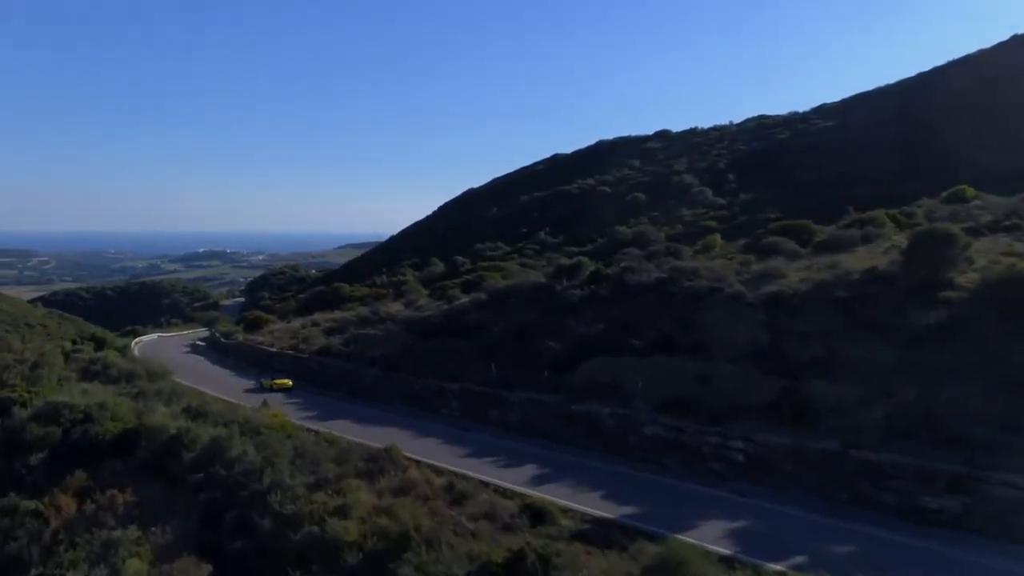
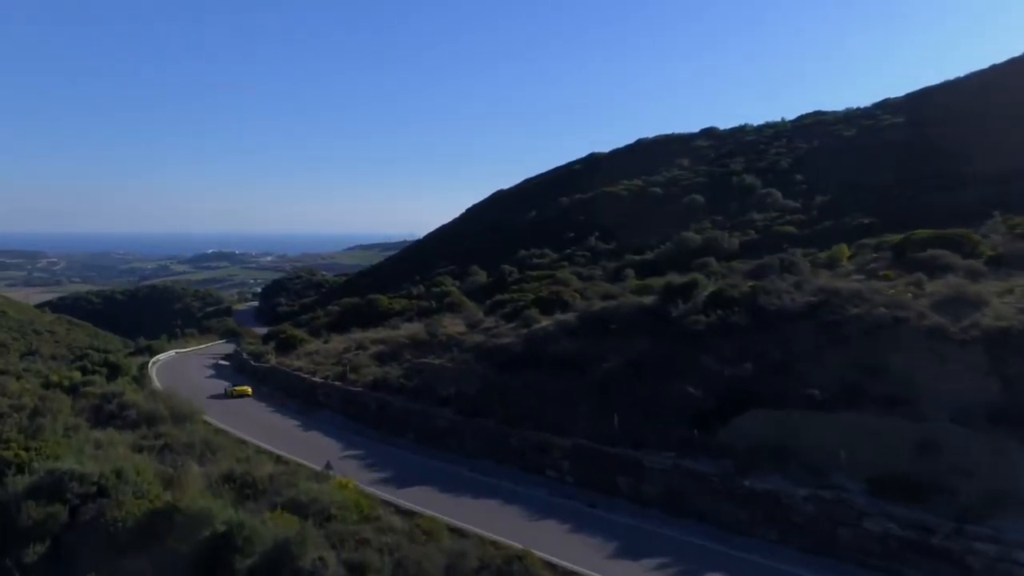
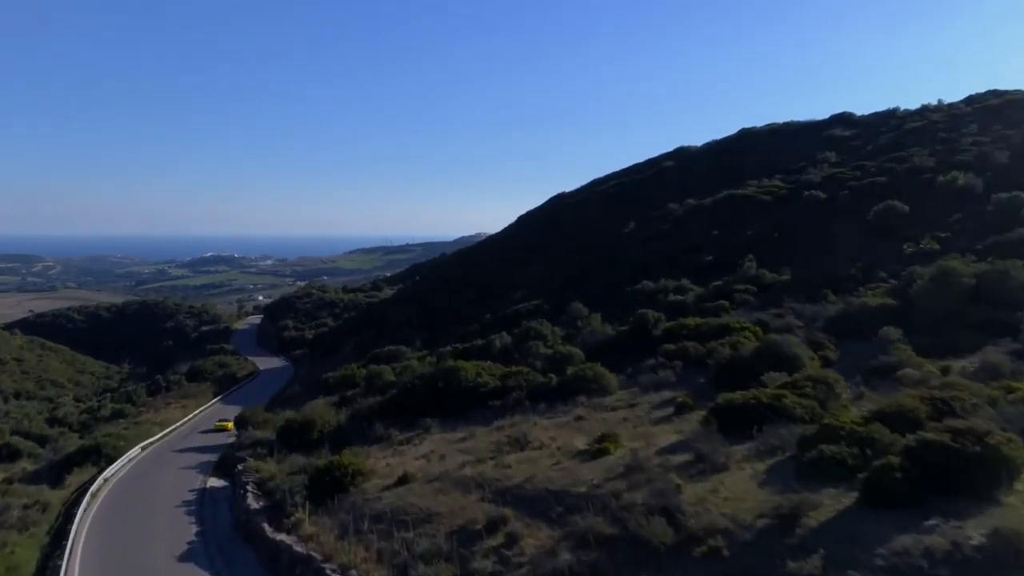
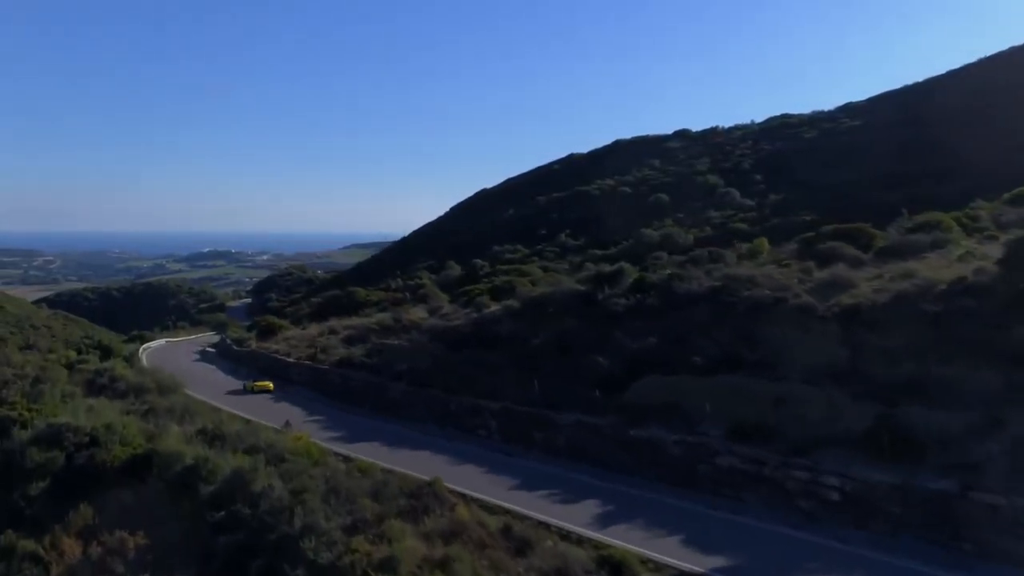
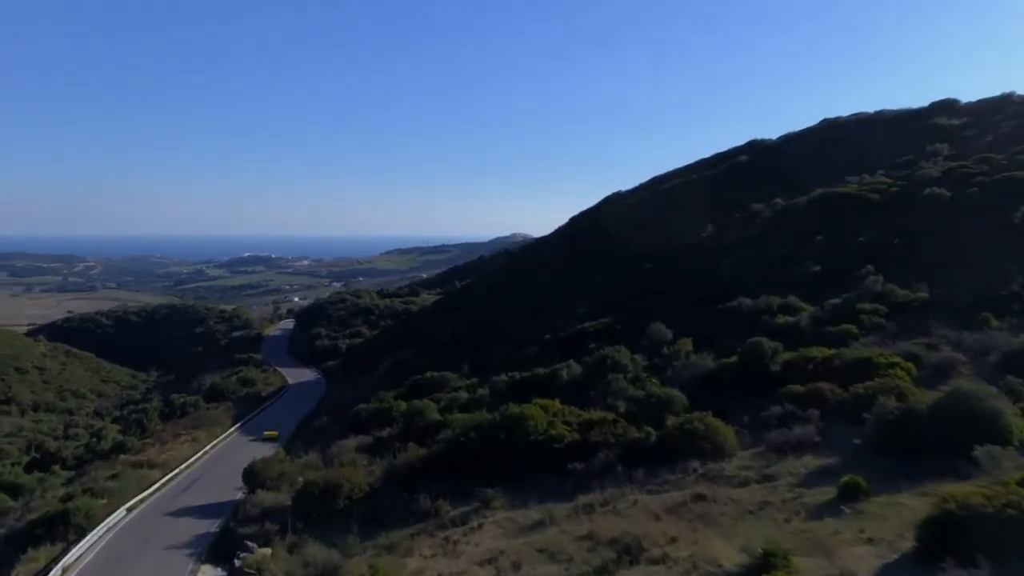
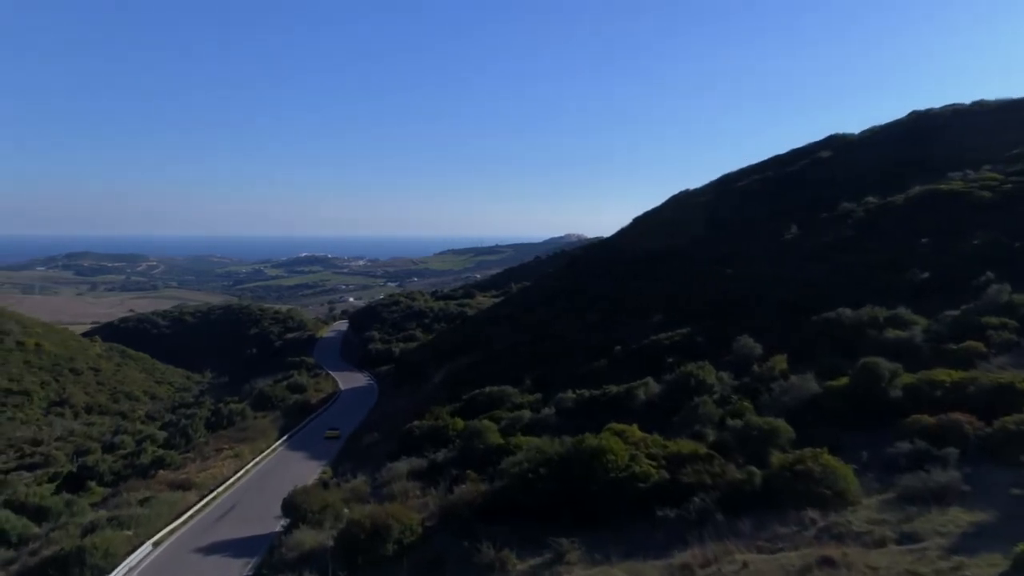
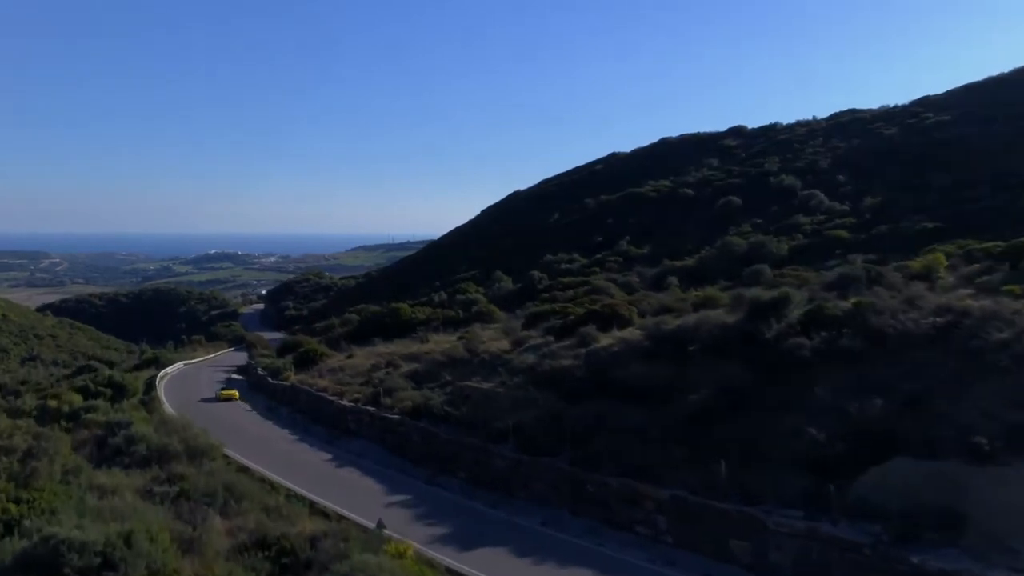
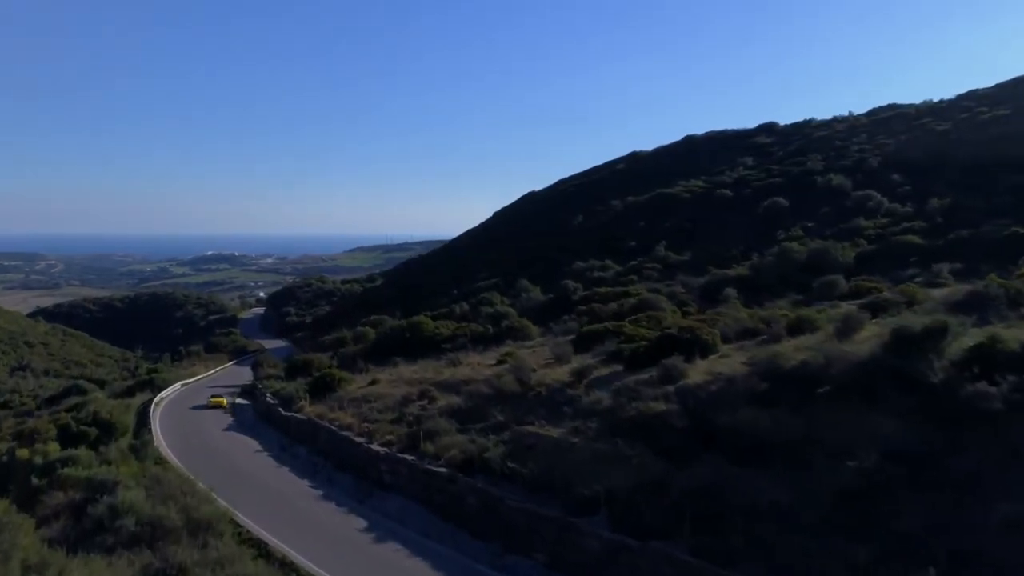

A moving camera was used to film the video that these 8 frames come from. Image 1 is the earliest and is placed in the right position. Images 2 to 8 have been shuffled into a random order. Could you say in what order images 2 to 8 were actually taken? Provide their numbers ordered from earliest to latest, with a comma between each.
4, 2, 7, 8, 3, 5, 6
